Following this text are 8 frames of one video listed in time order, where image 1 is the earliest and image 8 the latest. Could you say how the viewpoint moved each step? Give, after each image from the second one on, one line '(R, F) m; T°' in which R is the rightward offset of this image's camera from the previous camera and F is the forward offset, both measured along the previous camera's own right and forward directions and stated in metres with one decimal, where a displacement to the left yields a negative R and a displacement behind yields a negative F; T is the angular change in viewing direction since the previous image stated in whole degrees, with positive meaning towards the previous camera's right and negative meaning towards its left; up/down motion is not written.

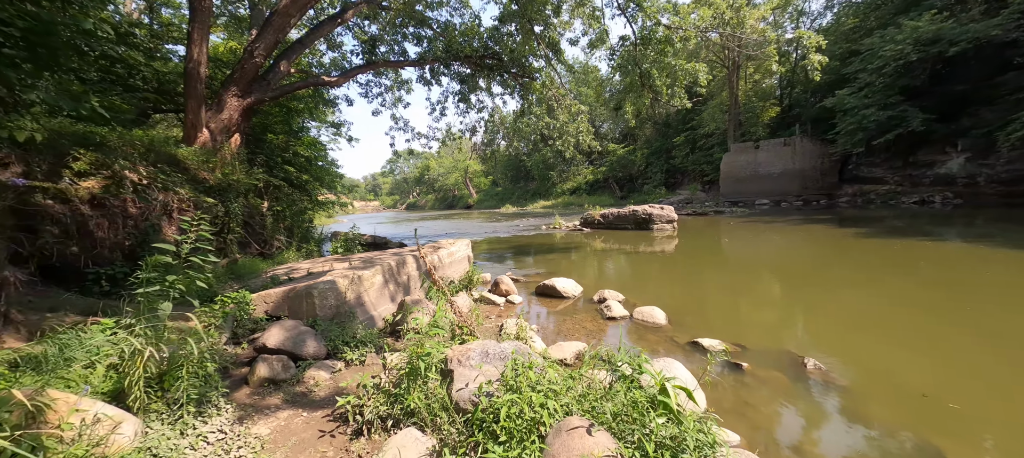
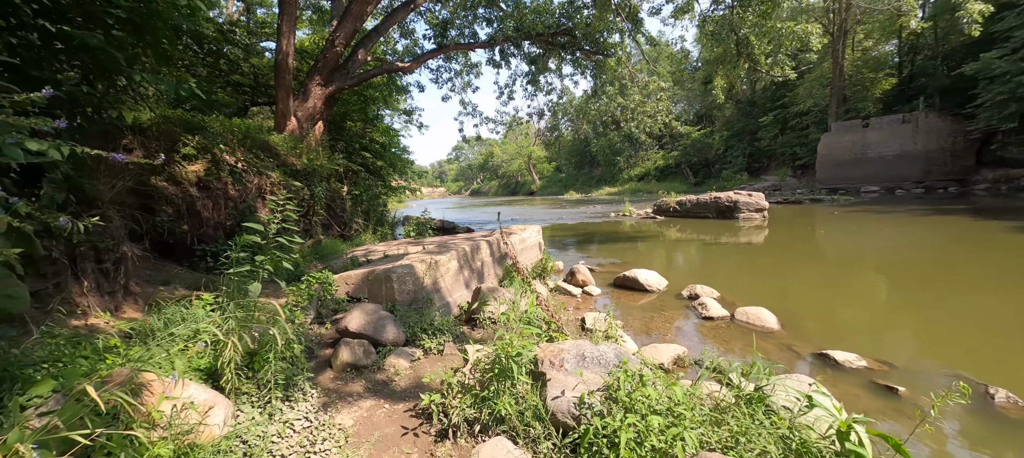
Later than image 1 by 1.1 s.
(-0.2, +0.3) m; -9°
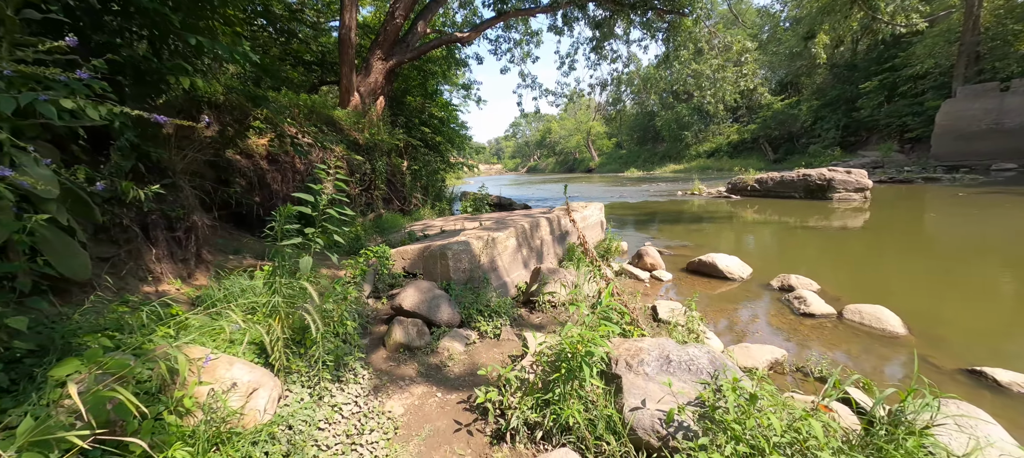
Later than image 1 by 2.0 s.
(-0.1, +0.4) m; -8°
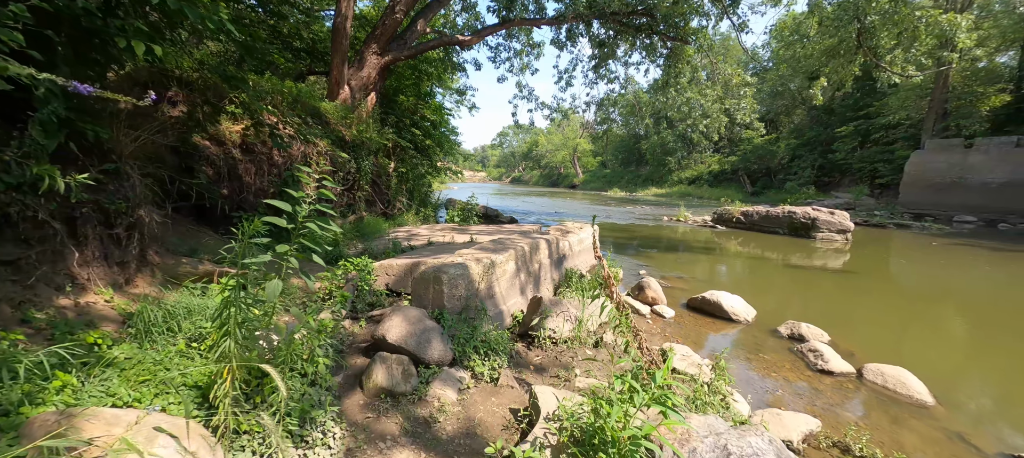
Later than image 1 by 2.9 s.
(-0.2, +0.5) m; +3°
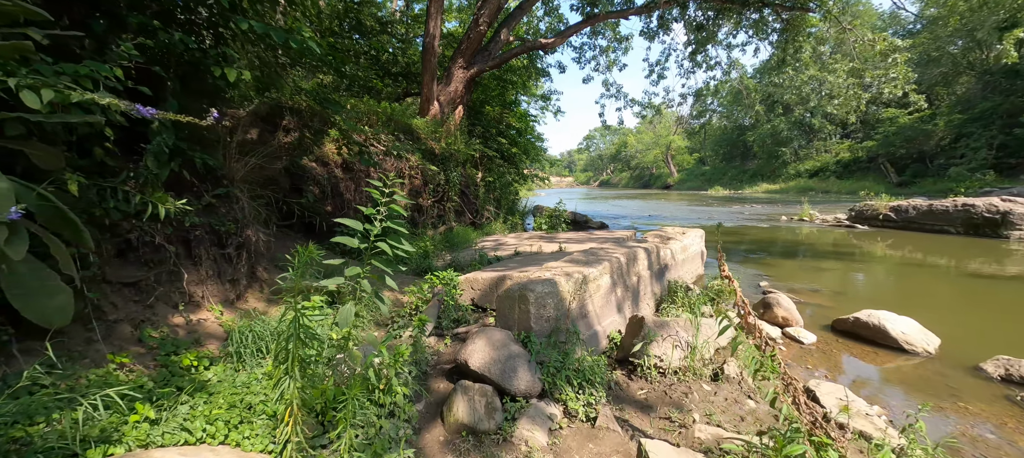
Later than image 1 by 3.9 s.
(0.0, +0.4) m; -12°
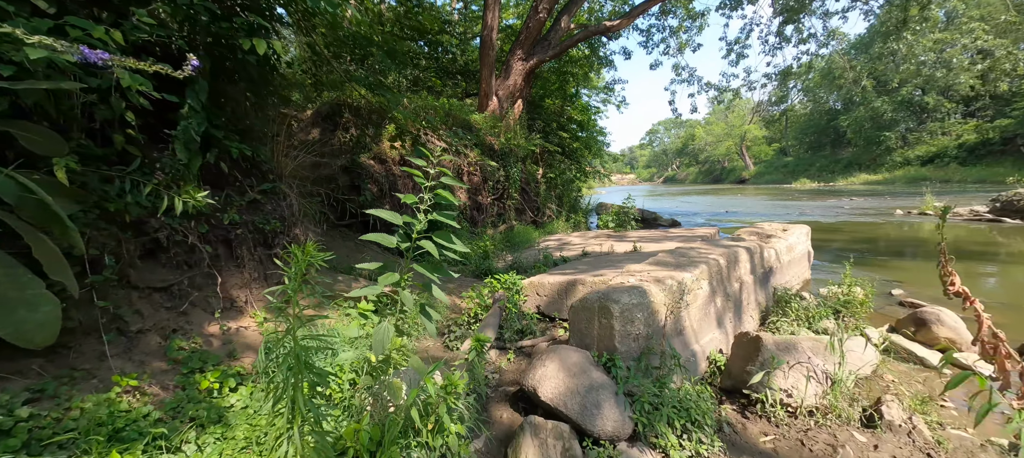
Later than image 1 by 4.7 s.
(-0.1, +0.6) m; -8°
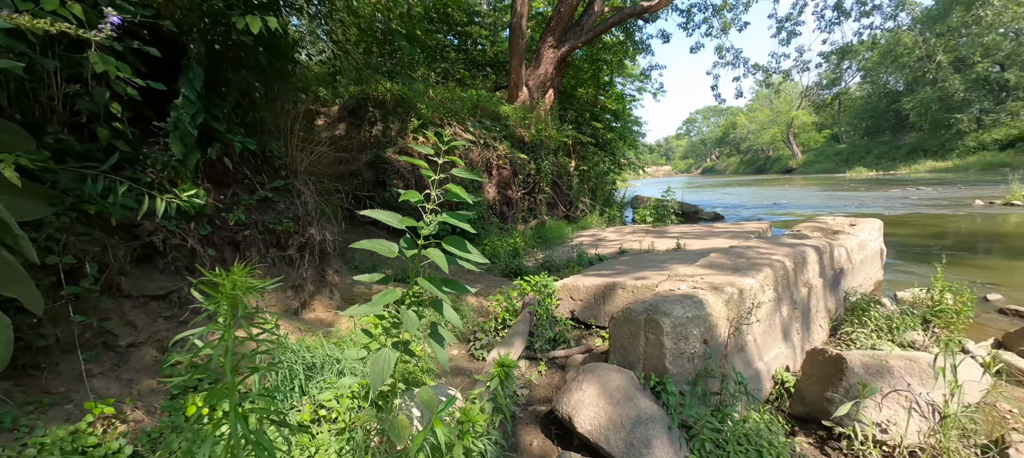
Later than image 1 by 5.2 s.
(0.0, +0.4) m; -4°
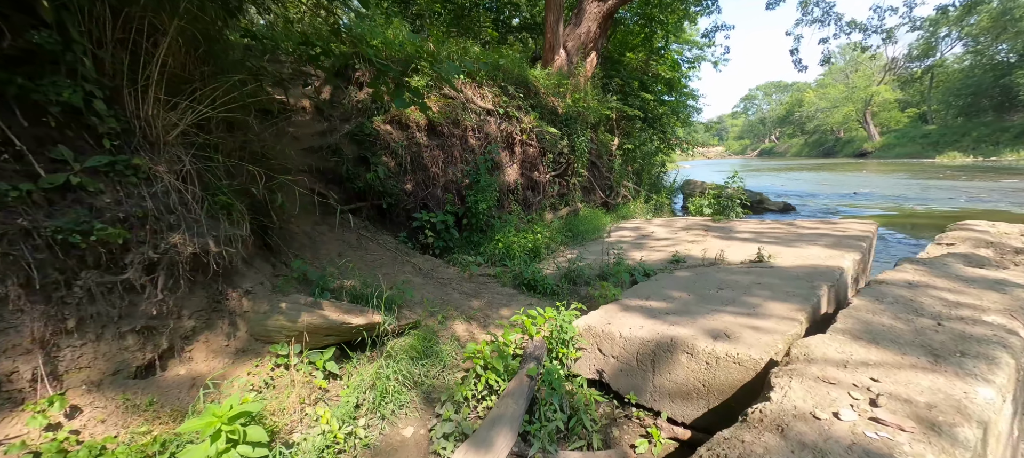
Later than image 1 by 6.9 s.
(+0.2, +1.4) m; -5°
